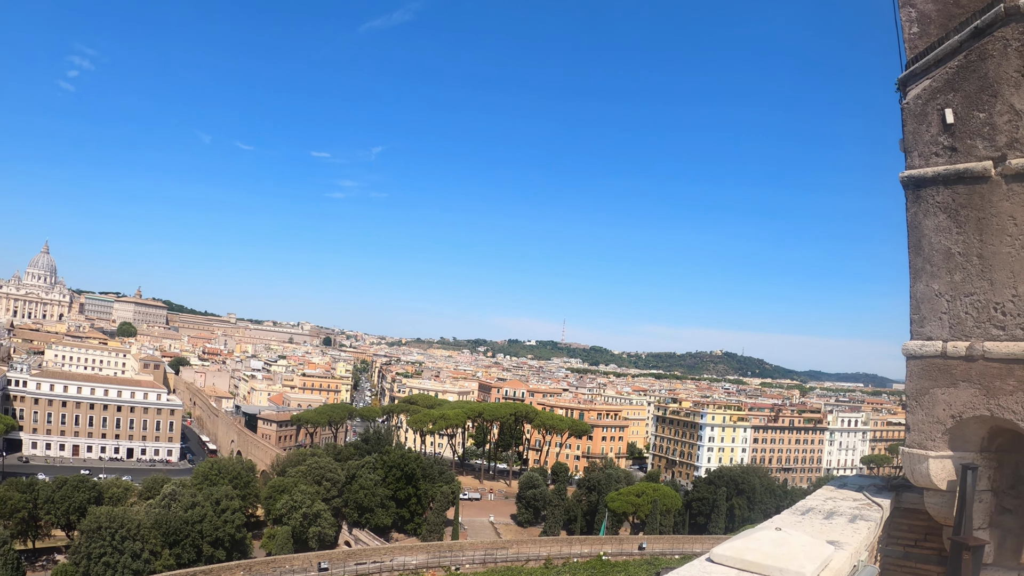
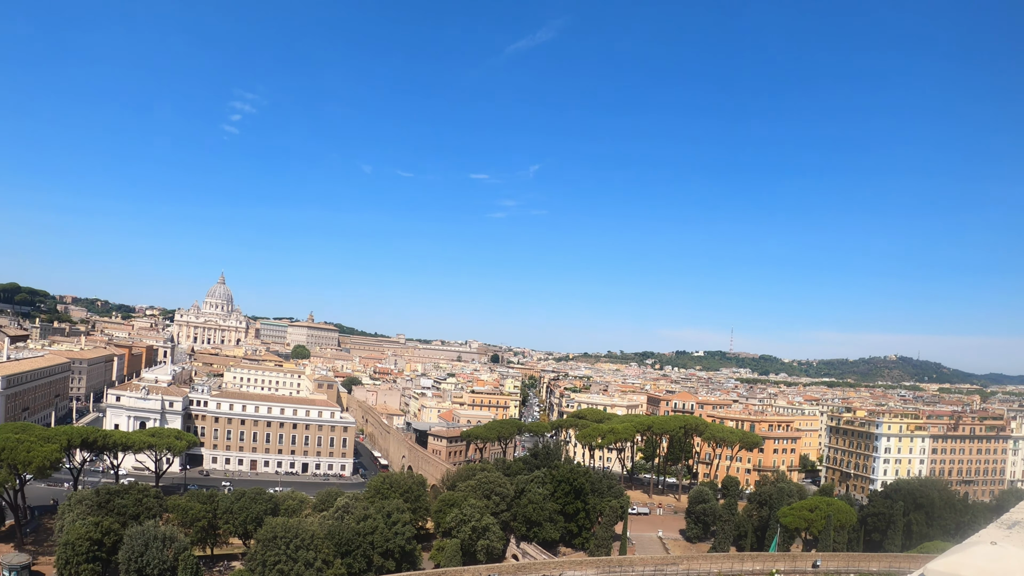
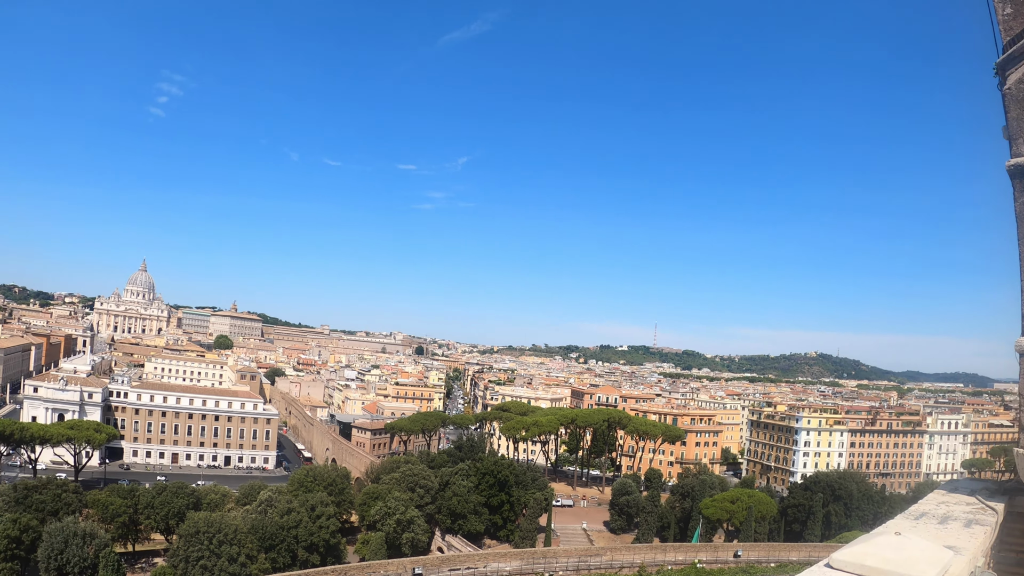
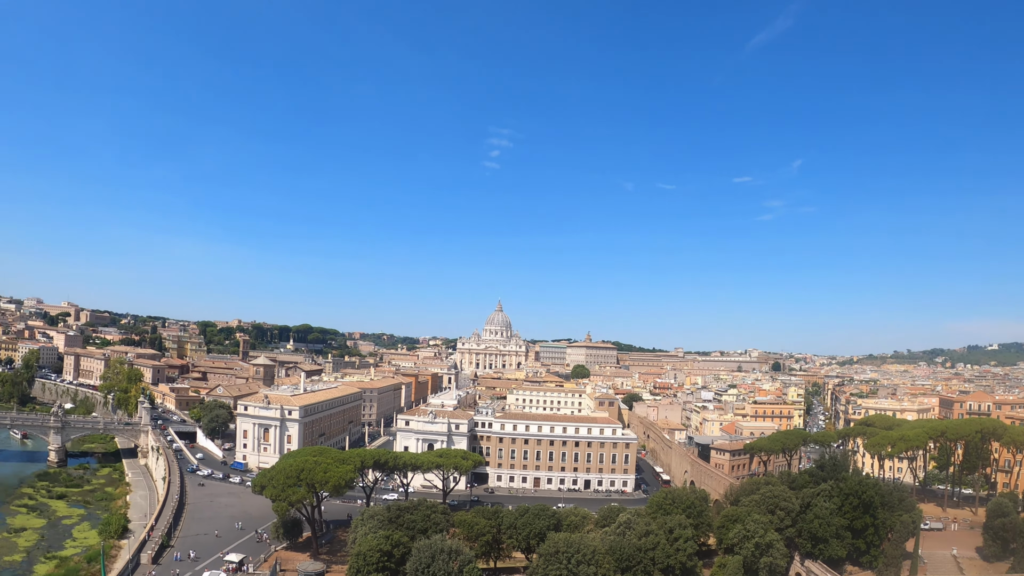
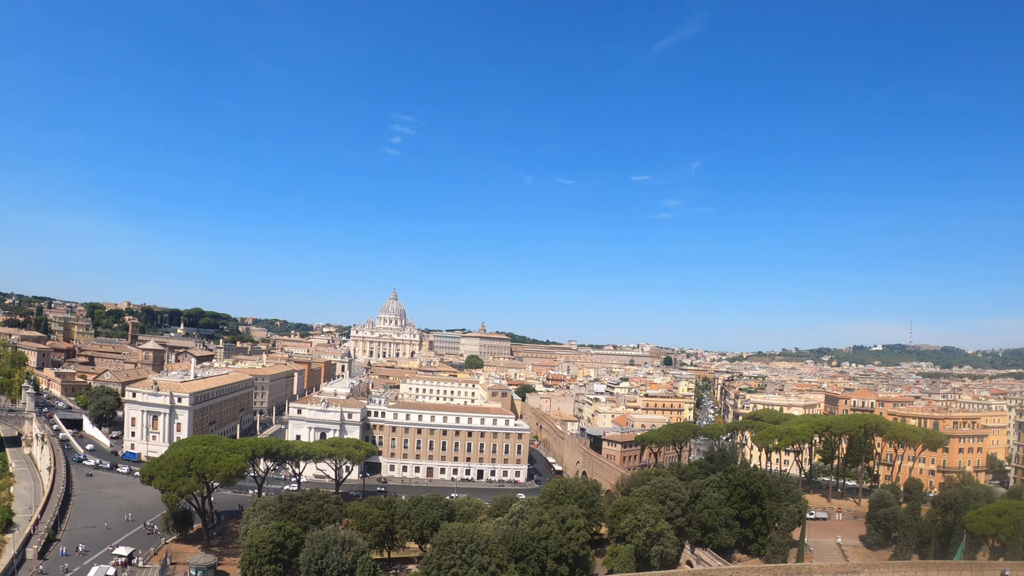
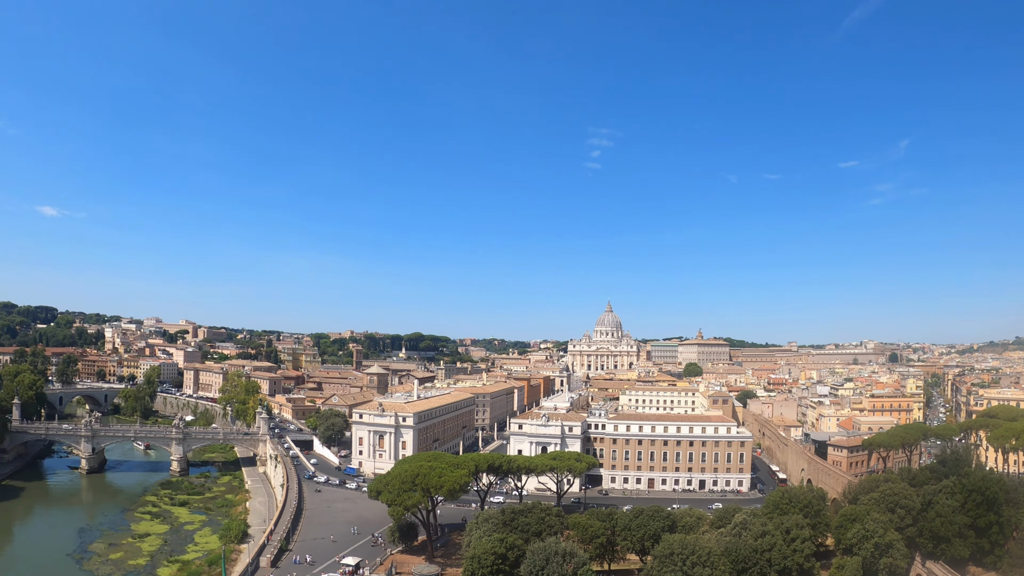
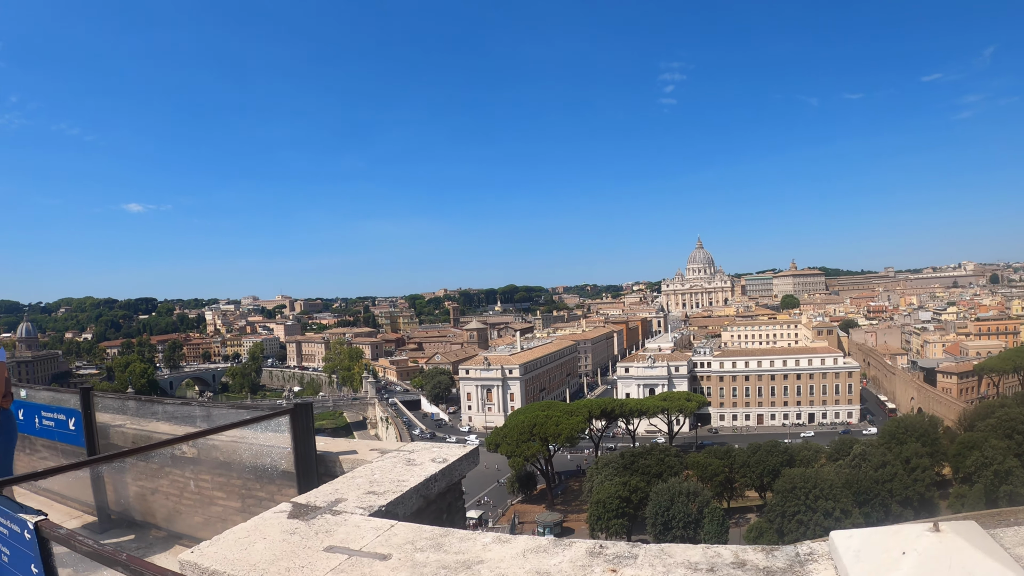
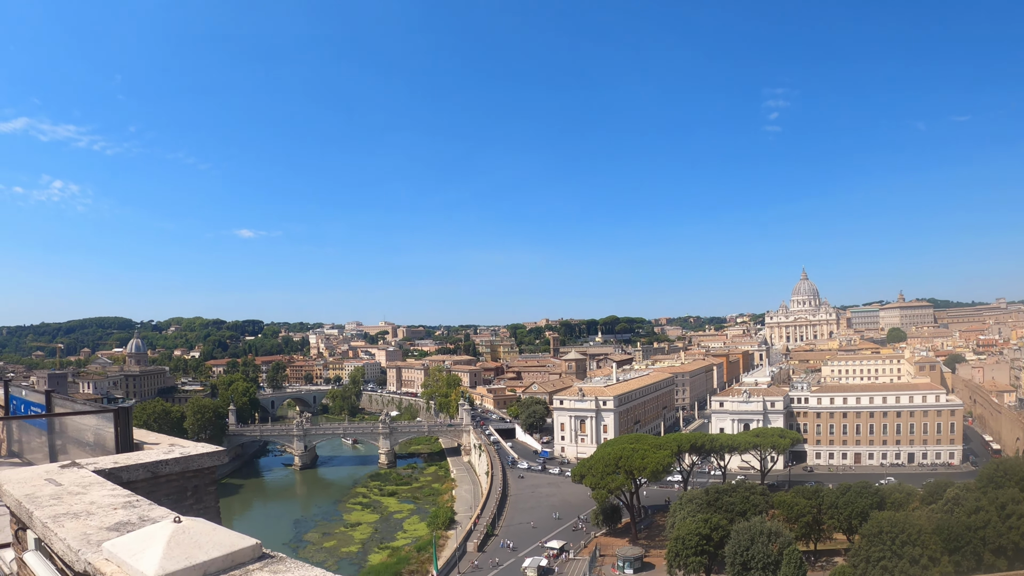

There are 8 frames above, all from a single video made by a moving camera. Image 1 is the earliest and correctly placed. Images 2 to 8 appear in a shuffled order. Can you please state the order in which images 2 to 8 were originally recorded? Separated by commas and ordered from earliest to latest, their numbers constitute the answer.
3, 2, 5, 4, 6, 8, 7
